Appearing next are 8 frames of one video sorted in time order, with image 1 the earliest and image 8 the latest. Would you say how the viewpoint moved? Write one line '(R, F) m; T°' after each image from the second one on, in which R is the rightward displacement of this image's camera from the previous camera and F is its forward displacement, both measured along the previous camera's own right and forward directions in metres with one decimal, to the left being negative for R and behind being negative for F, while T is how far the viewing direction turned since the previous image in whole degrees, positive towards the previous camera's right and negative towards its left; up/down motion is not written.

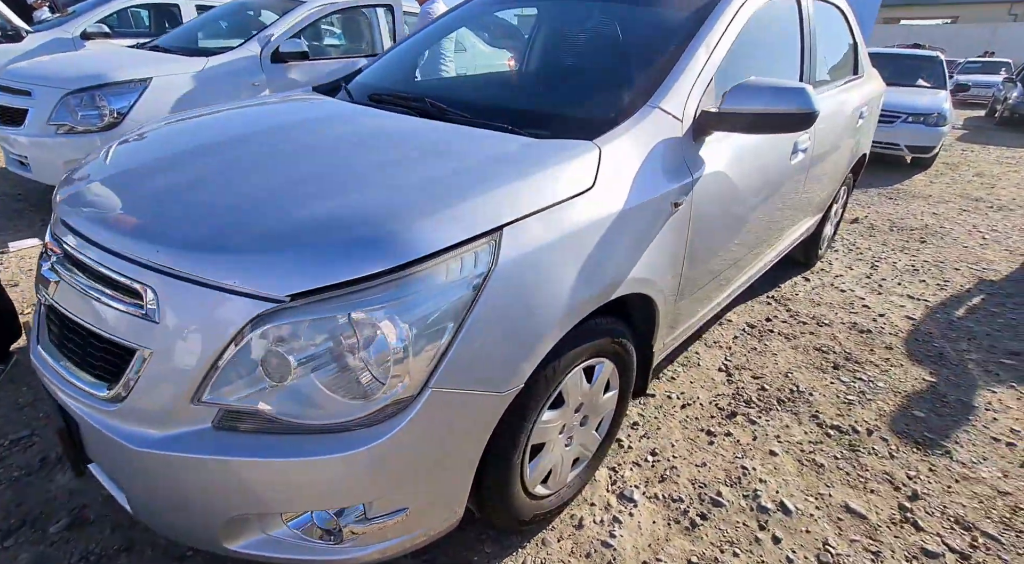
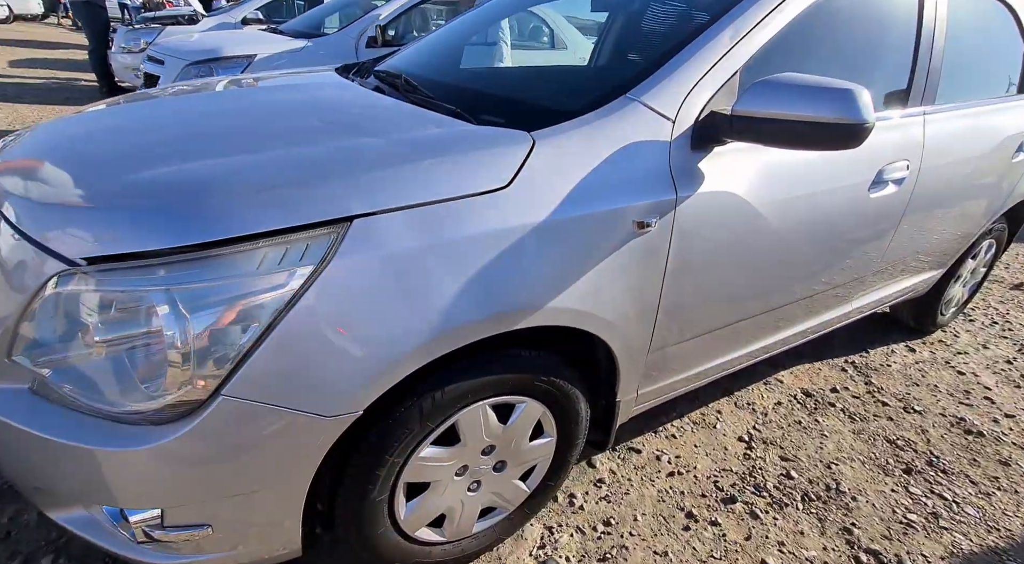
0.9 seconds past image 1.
(+0.6, +0.4) m; -14°
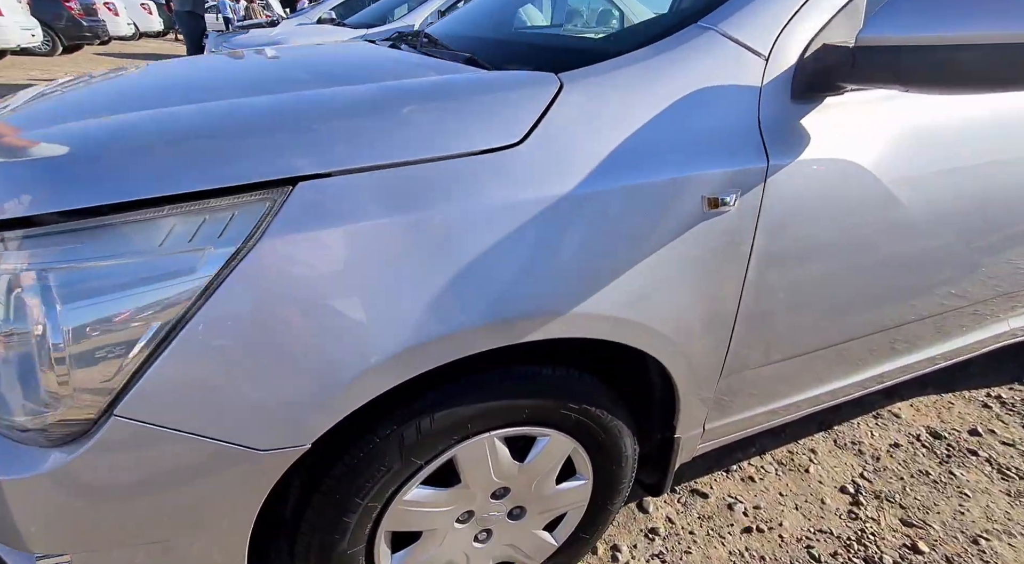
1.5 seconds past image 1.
(+0.1, +0.4) m; -8°
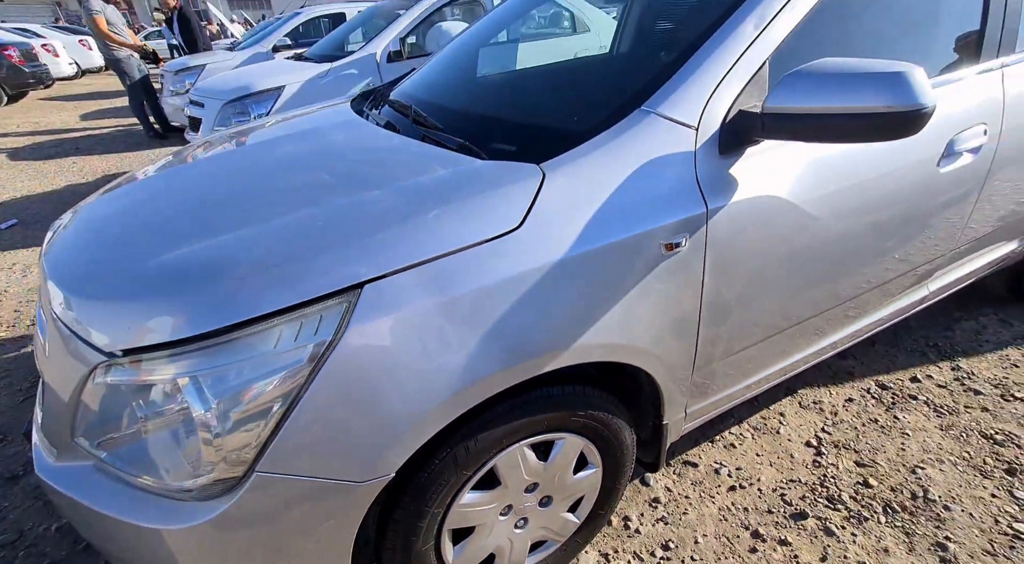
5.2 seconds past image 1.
(-0.1, -0.3) m; +2°
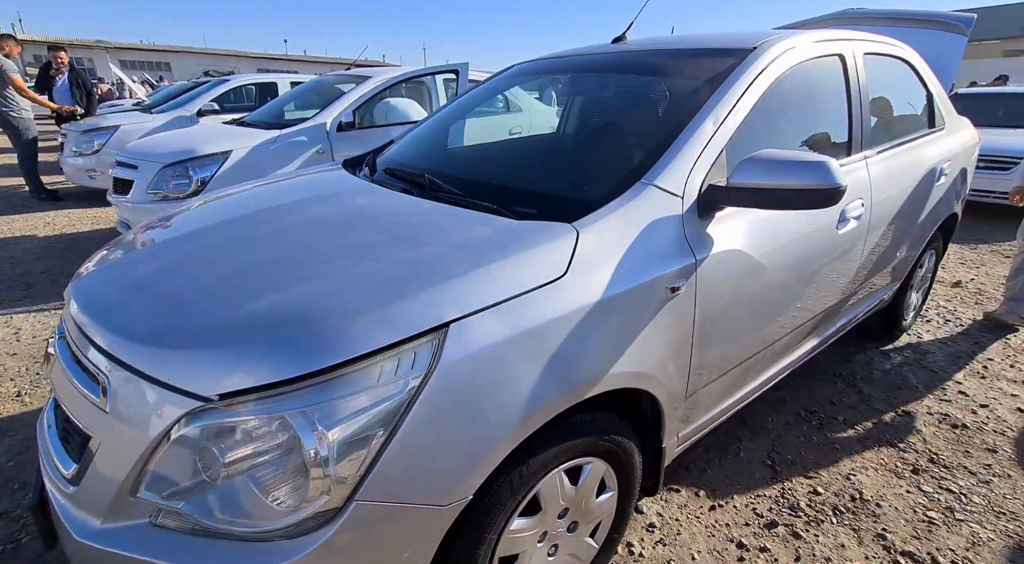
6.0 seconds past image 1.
(-0.4, -0.2) m; +11°
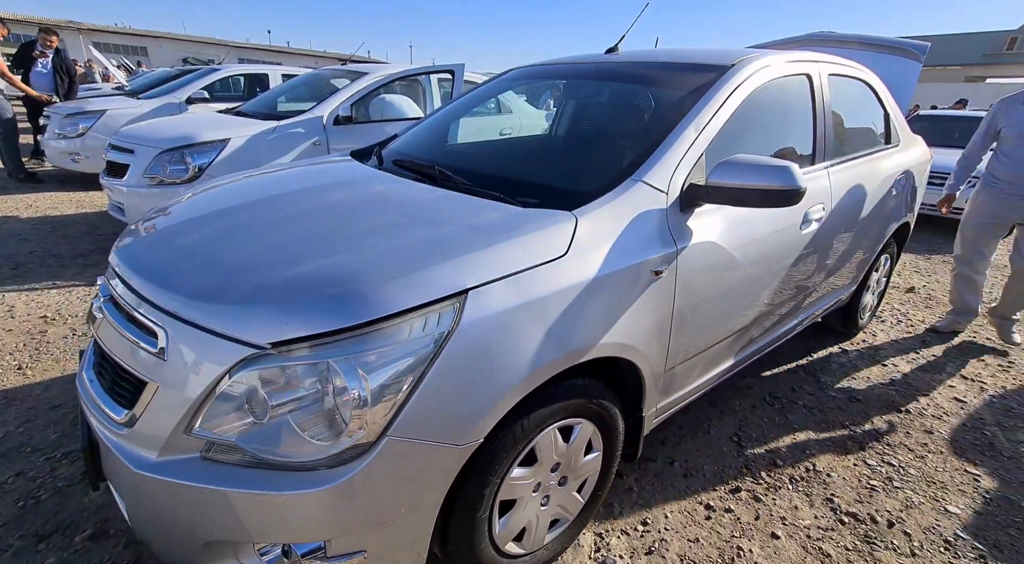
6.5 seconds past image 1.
(-0.1, -0.2) m; +3°
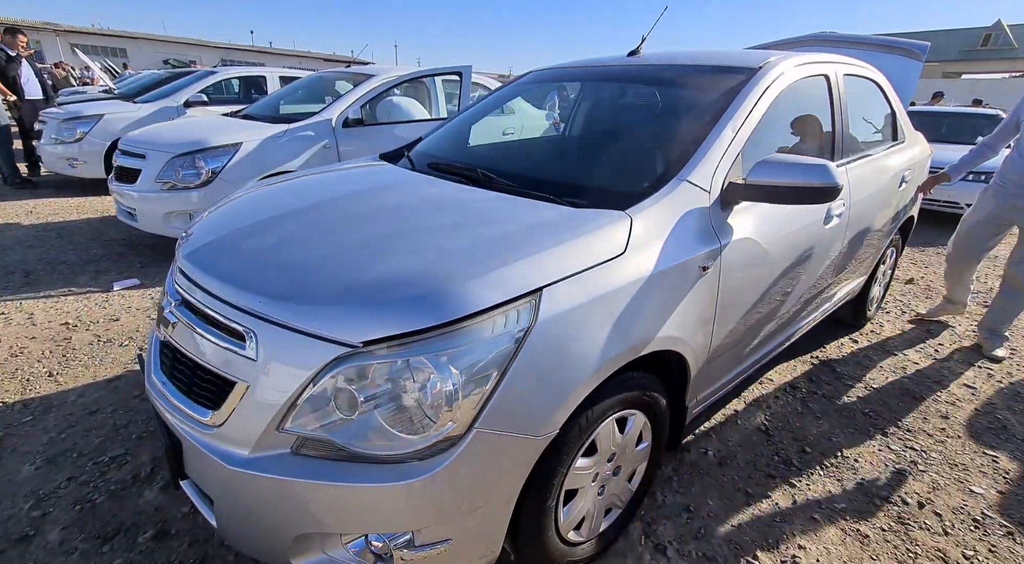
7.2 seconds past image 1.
(-0.2, -0.1) m; +1°
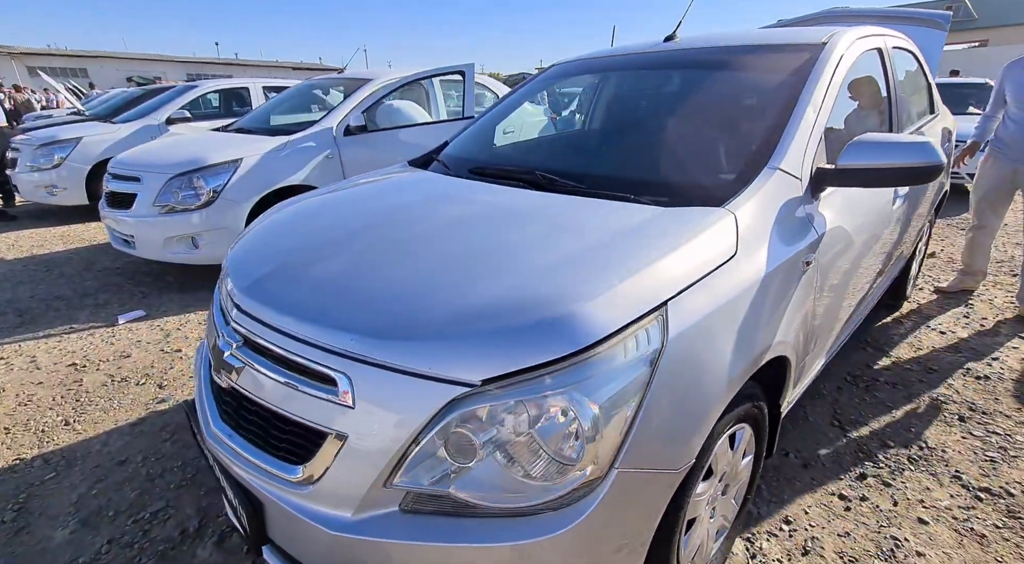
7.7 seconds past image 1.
(-0.3, +0.2) m; +2°
